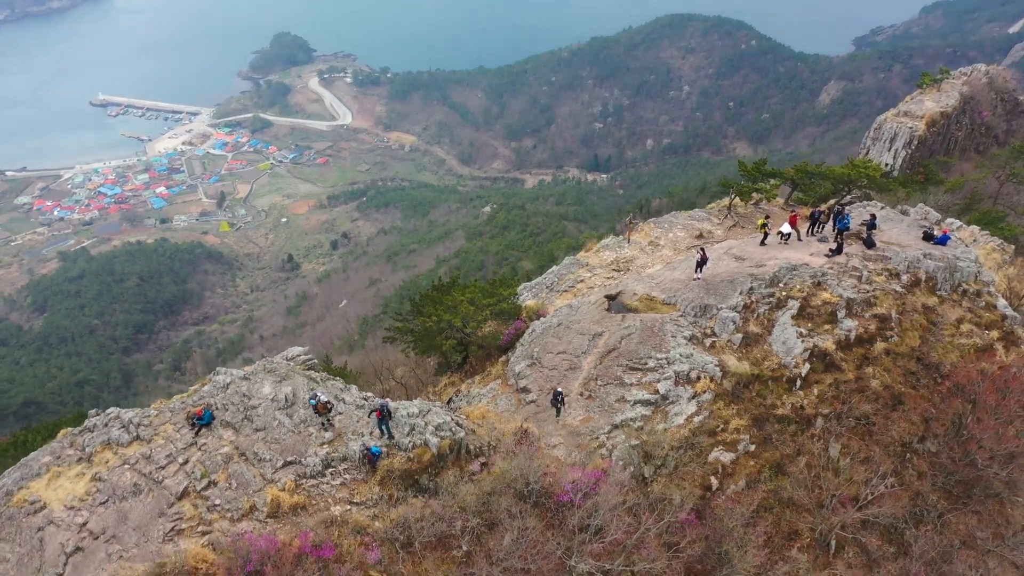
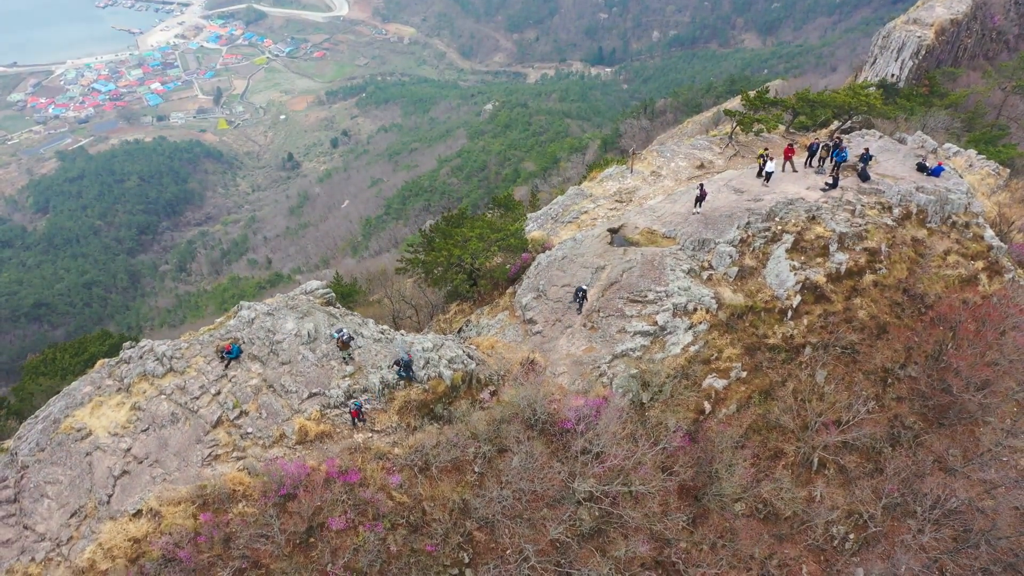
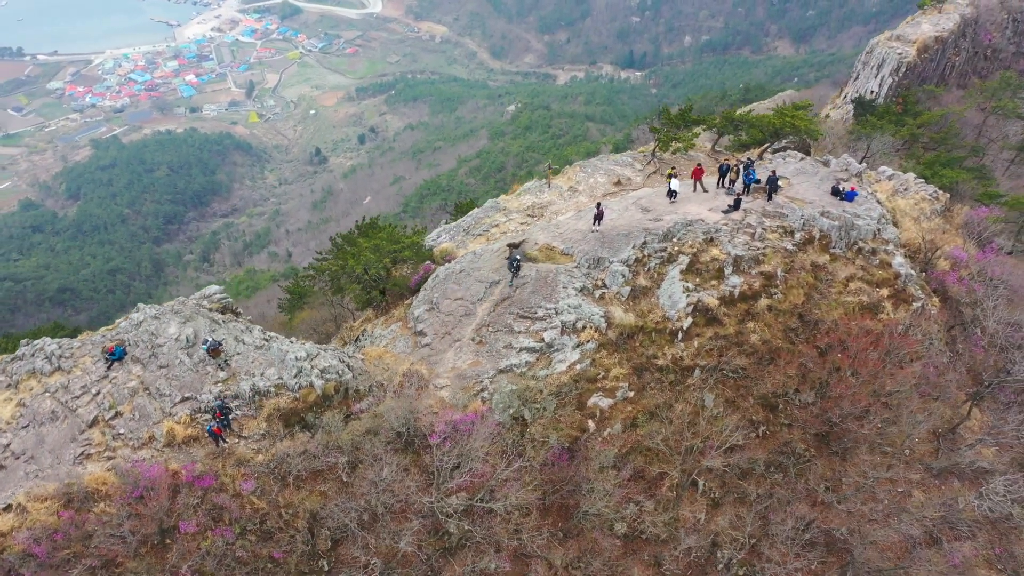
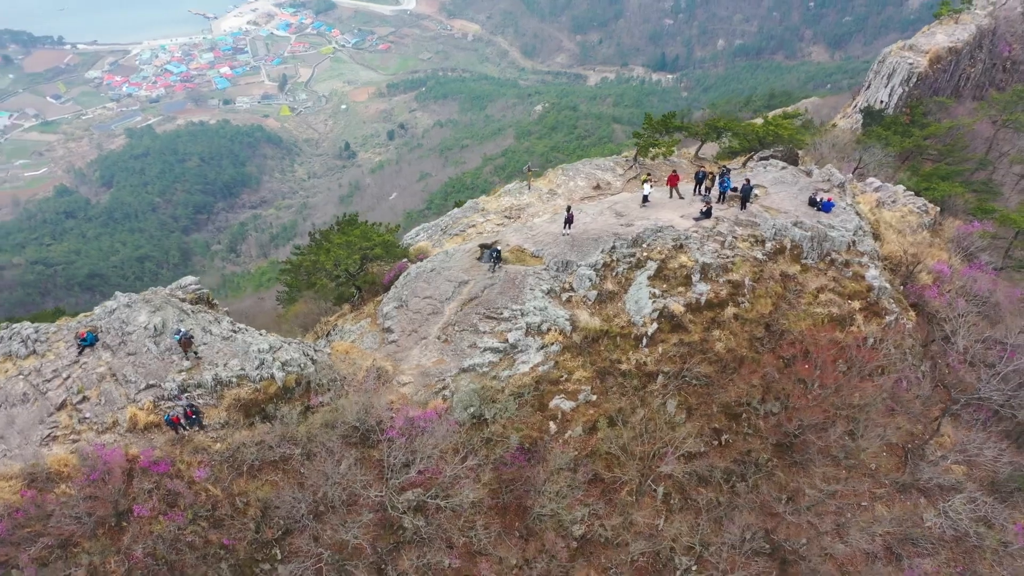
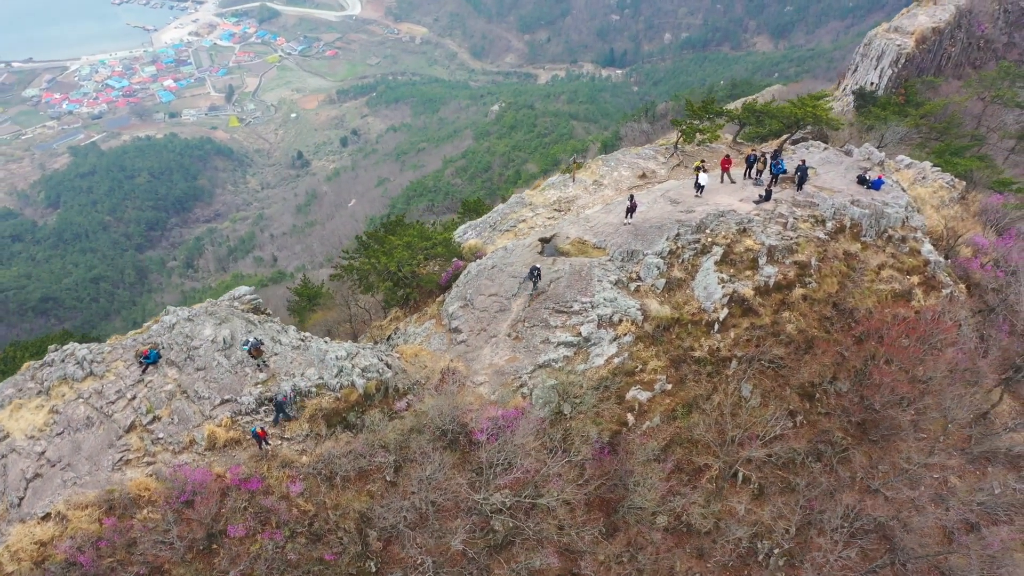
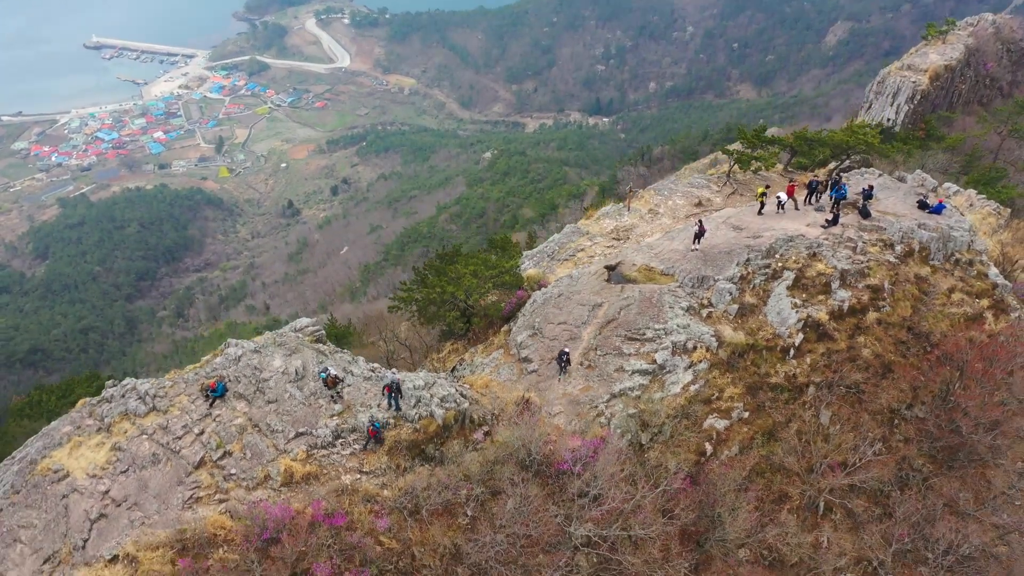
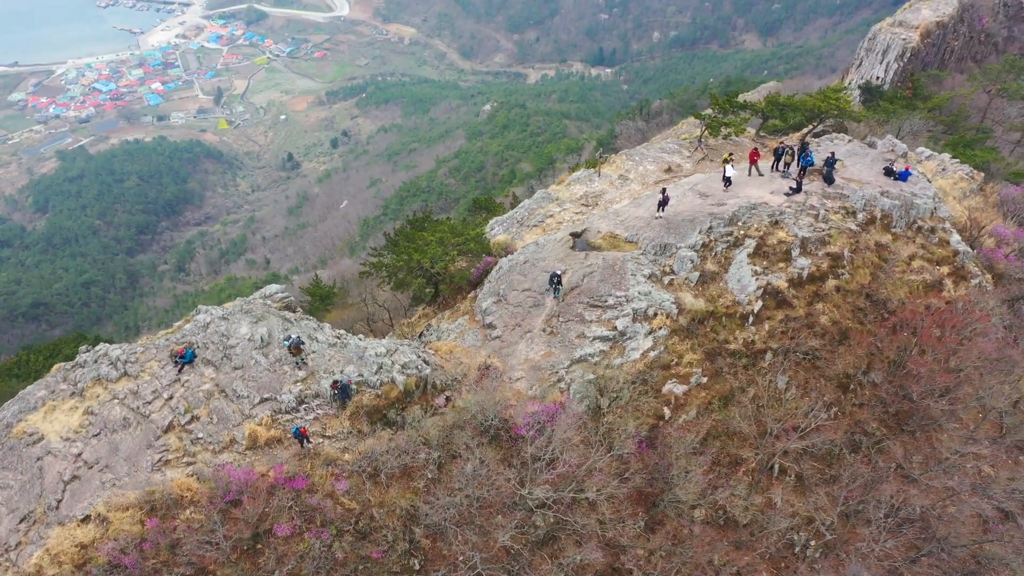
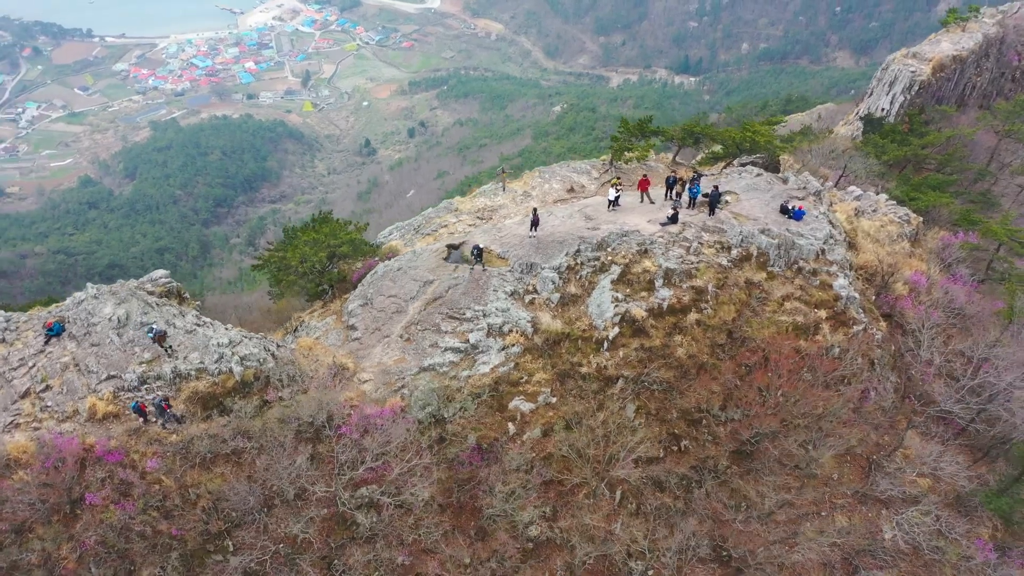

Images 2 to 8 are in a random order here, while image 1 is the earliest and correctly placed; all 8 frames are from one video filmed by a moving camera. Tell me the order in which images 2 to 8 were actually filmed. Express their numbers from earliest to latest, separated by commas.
6, 2, 7, 5, 3, 4, 8
